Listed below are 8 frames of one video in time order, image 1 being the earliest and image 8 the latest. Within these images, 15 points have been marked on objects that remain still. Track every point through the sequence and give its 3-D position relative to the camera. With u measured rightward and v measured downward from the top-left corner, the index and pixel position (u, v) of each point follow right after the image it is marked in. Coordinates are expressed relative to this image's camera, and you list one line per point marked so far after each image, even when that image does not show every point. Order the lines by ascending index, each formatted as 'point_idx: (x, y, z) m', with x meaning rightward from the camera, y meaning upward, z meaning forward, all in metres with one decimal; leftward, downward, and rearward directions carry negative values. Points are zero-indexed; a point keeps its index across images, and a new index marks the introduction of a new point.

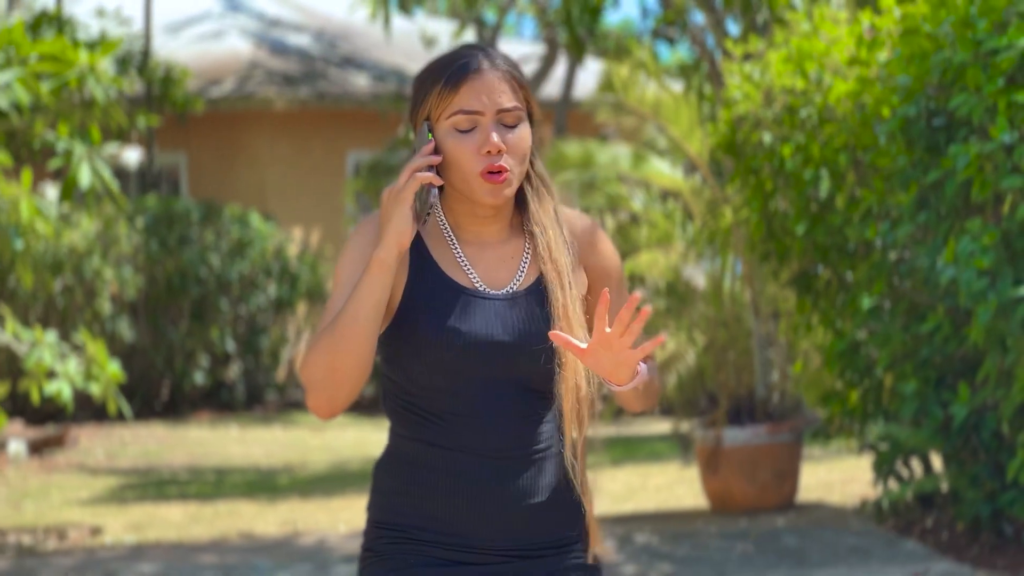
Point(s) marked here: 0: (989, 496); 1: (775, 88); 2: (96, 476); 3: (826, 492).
0: (+1.5, -0.6, +6.5) m
1: (+0.9, +0.7, +7.4) m
2: (-2.2, -1.0, +11.4) m
3: (+1.2, -0.8, +8.1) m
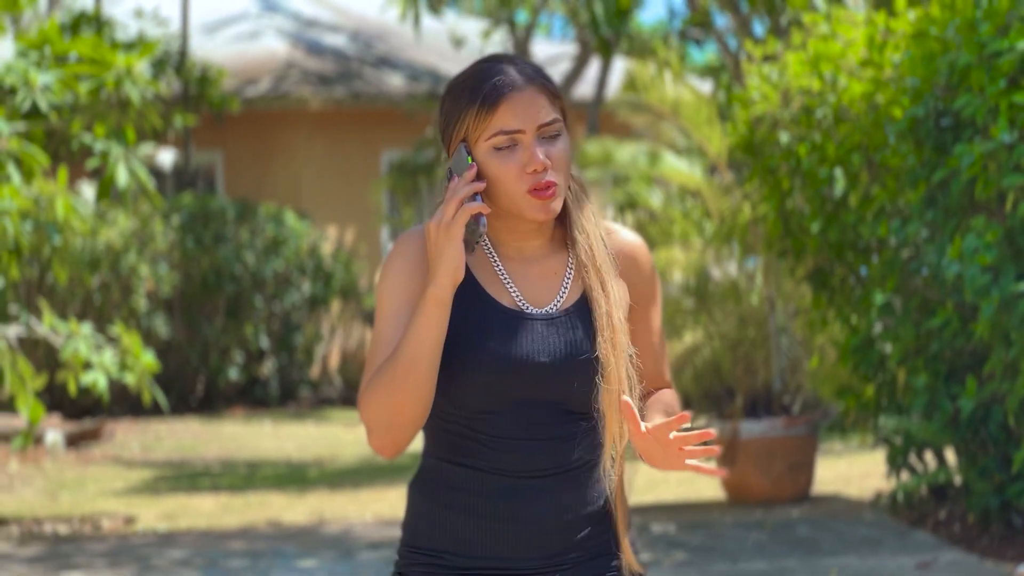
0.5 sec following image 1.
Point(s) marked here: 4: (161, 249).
0: (+1.5, -0.6, +6.6) m
1: (+1.0, +0.7, +7.5) m
2: (-2.1, -1.0, +11.7) m
3: (+1.3, -0.8, +8.2) m
4: (-2.4, +0.3, +14.8) m
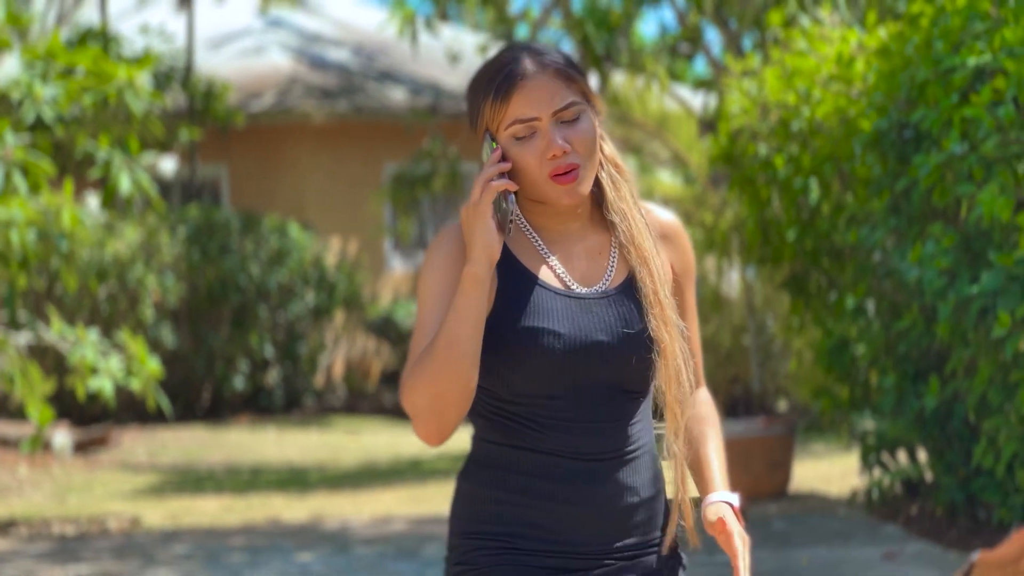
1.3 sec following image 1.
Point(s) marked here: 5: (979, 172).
0: (+1.5, -0.6, +6.9) m
1: (+0.9, +0.7, +7.8) m
2: (-2.1, -1.0, +12.0) m
3: (+1.2, -0.8, +8.6) m
4: (-2.4, +0.2, +15.2) m
5: (+1.2, +0.3, +5.6) m
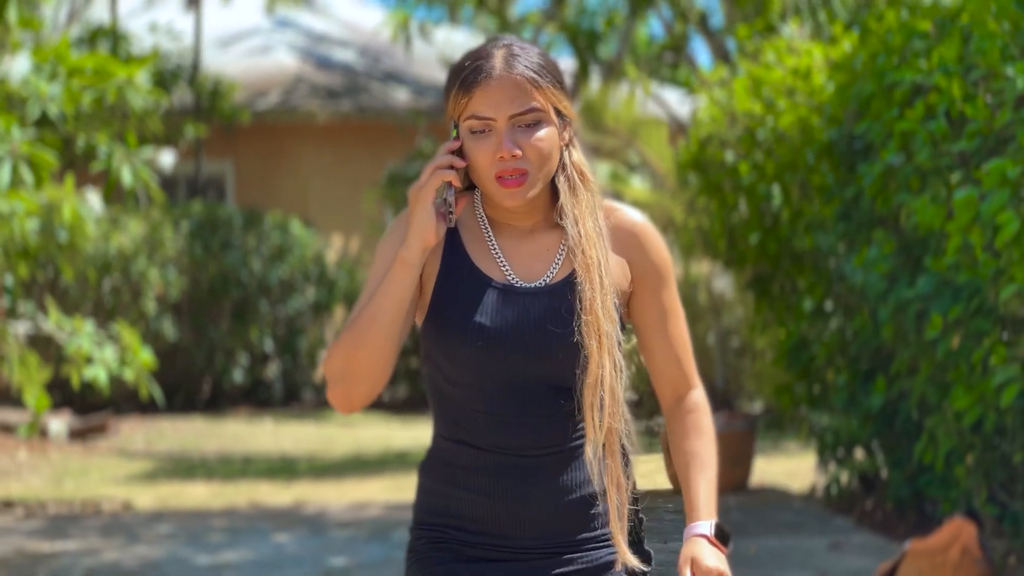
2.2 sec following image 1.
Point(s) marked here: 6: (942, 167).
0: (+1.4, -0.6, +7.3) m
1: (+0.9, +0.7, +8.2) m
2: (-2.2, -1.0, +12.3) m
3: (+1.1, -0.8, +8.9) m
4: (-2.5, +0.2, +15.5) m
5: (+1.1, +0.3, +5.9) m
6: (+1.2, +0.3, +5.7) m
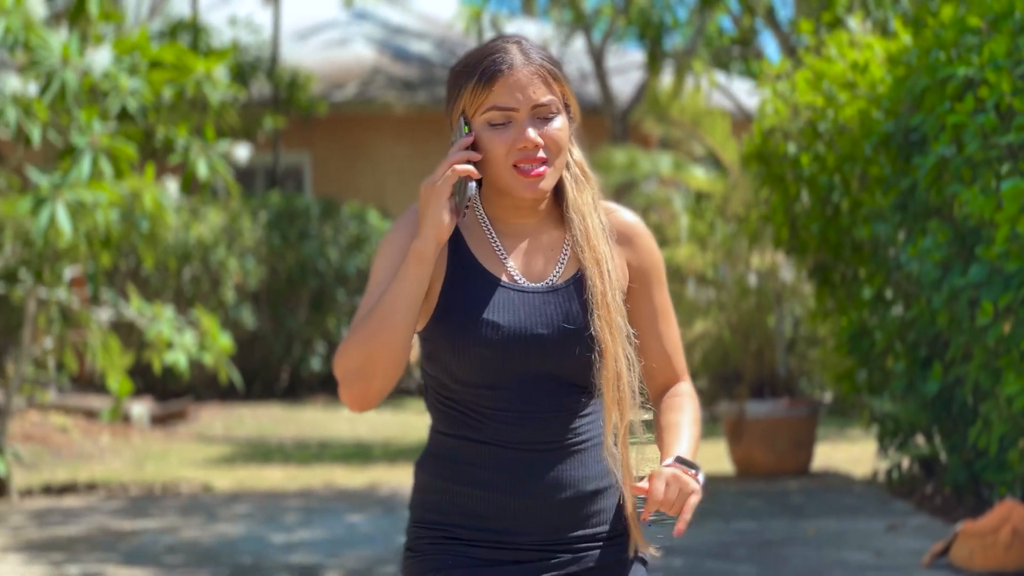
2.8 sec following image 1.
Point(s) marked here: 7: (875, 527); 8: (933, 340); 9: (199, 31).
0: (+1.6, -0.6, +7.4) m
1: (+1.1, +0.7, +8.4) m
2: (-1.8, -0.9, +12.6) m
3: (+1.4, -0.8, +9.1) m
4: (-2.0, +0.3, +15.8) m
5: (+1.3, +0.3, +6.1) m
6: (+1.3, +0.4, +5.9) m
7: (+1.2, -0.8, +7.2) m
8: (+1.5, -0.2, +7.4) m
9: (-2.2, +1.8, +14.7) m
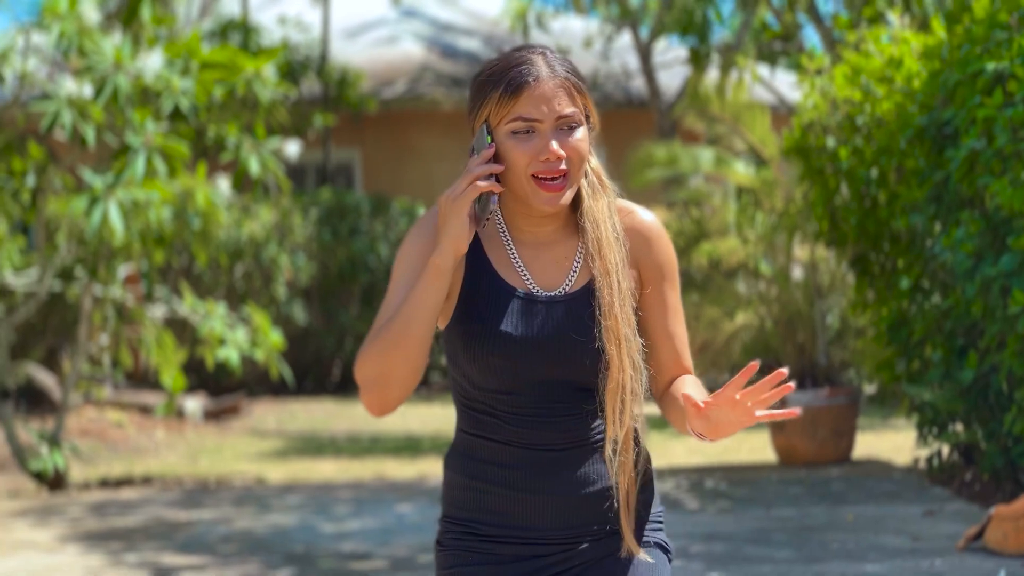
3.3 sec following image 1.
0: (+1.8, -0.6, +7.6) m
1: (+1.3, +0.8, +8.5) m
2: (-1.5, -0.9, +12.8) m
3: (+1.6, -0.7, +9.2) m
4: (-1.6, +0.4, +16.0) m
5: (+1.4, +0.4, +6.2) m
6: (+1.4, +0.4, +6.0) m
7: (+1.4, -0.8, +7.3) m
8: (+1.6, -0.1, +7.5) m
9: (-1.8, +1.8, +14.9) m
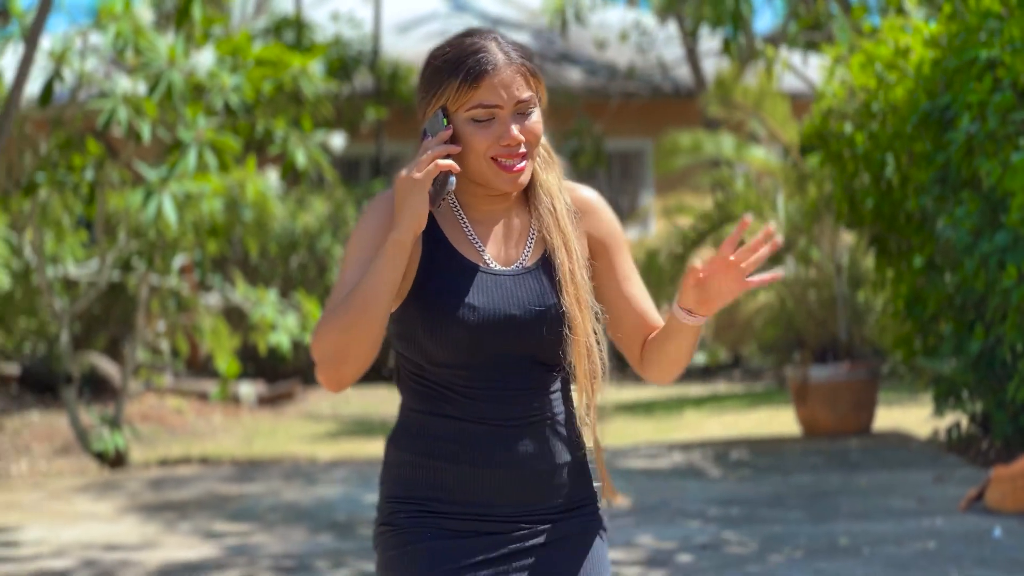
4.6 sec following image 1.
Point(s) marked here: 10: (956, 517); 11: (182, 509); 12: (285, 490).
0: (+1.9, -0.5, +7.9) m
1: (+1.4, +0.8, +8.9) m
2: (-1.2, -0.8, +13.3) m
3: (+1.8, -0.6, +9.6) m
4: (-1.2, +0.4, +16.5) m
5: (+1.5, +0.4, +6.6) m
6: (+1.5, +0.5, +6.4) m
7: (+1.5, -0.7, +7.7) m
8: (+1.7, -0.1, +7.9) m
9: (-1.5, +1.9, +15.4) m
10: (+1.4, -0.7, +6.7) m
11: (-1.2, -0.8, +7.7) m
12: (-0.9, -0.8, +8.2) m
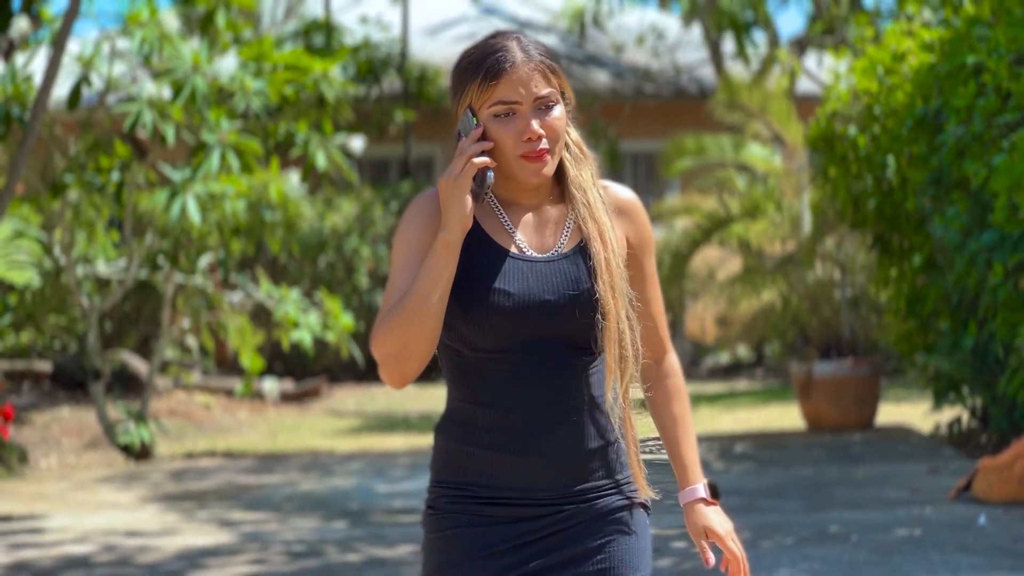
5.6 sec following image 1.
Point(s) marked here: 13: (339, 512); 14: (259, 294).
0: (+1.9, -0.5, +8.2) m
1: (+1.5, +0.8, +9.1) m
2: (-1.1, -0.8, +13.6) m
3: (+1.9, -0.6, +9.8) m
4: (-1.1, +0.4, +16.8) m
5: (+1.5, +0.4, +6.8) m
6: (+1.5, +0.5, +6.6) m
7: (+1.5, -0.7, +7.9) m
8: (+1.8, -0.1, +8.1) m
9: (-1.4, +1.9, +15.6) m
10: (+1.4, -0.7, +7.0) m
11: (-1.2, -0.8, +8.0) m
12: (-0.8, -0.8, +8.5) m
13: (-0.6, -0.8, +7.5) m
14: (-1.4, 0.0, +11.6) m
